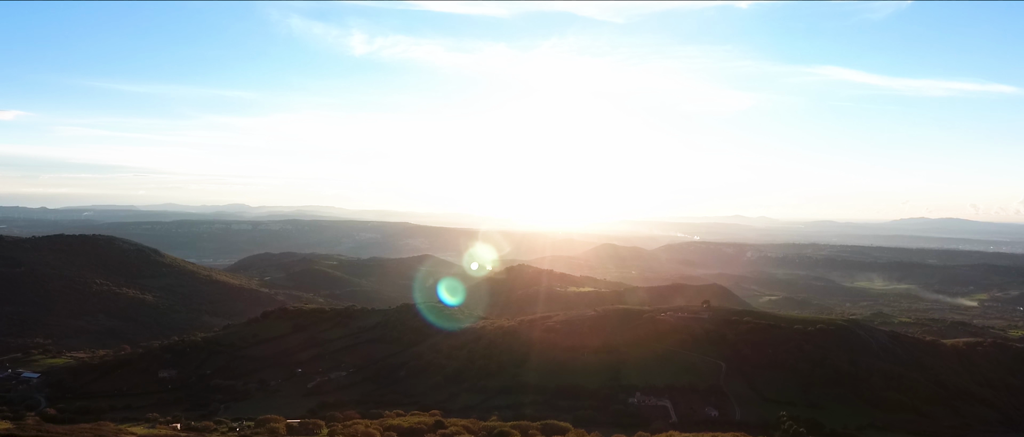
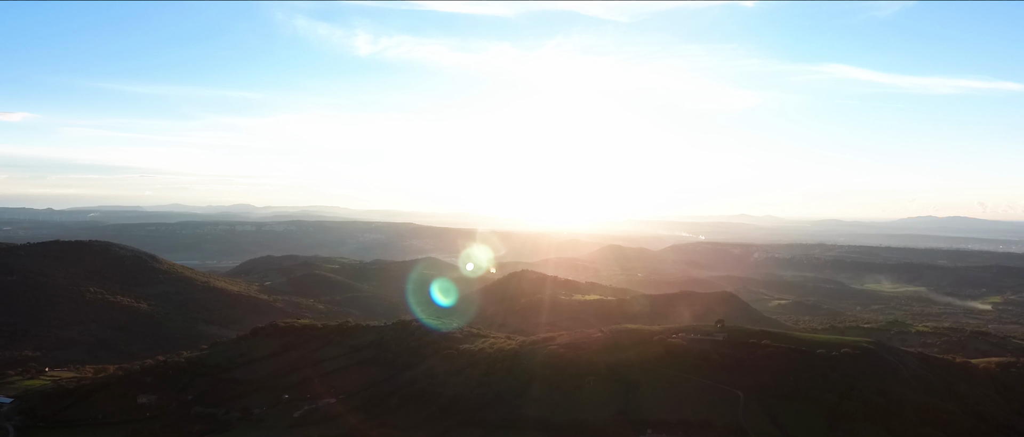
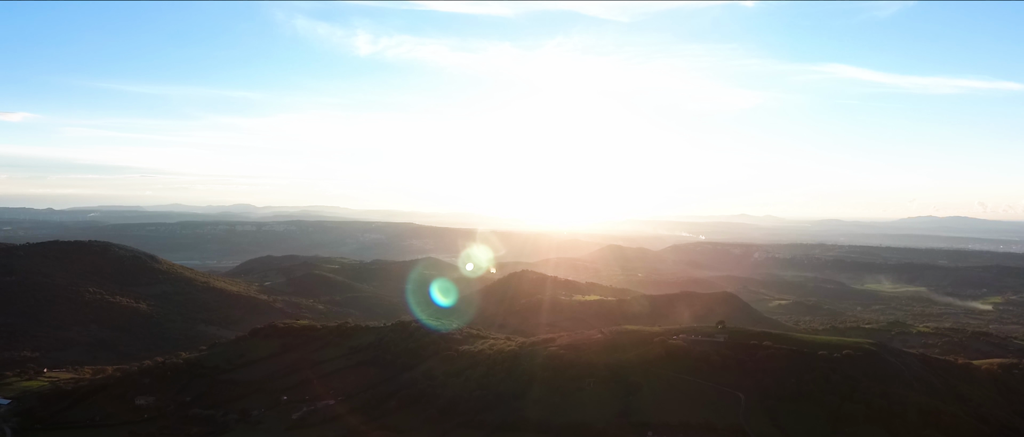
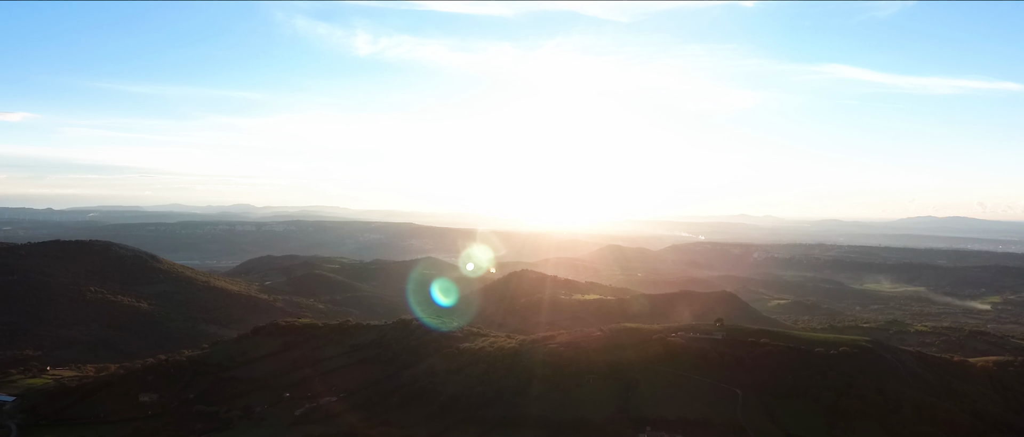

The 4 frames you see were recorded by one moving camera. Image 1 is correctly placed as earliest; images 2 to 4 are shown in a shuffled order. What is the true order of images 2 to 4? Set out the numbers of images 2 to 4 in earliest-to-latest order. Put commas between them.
4, 2, 3
